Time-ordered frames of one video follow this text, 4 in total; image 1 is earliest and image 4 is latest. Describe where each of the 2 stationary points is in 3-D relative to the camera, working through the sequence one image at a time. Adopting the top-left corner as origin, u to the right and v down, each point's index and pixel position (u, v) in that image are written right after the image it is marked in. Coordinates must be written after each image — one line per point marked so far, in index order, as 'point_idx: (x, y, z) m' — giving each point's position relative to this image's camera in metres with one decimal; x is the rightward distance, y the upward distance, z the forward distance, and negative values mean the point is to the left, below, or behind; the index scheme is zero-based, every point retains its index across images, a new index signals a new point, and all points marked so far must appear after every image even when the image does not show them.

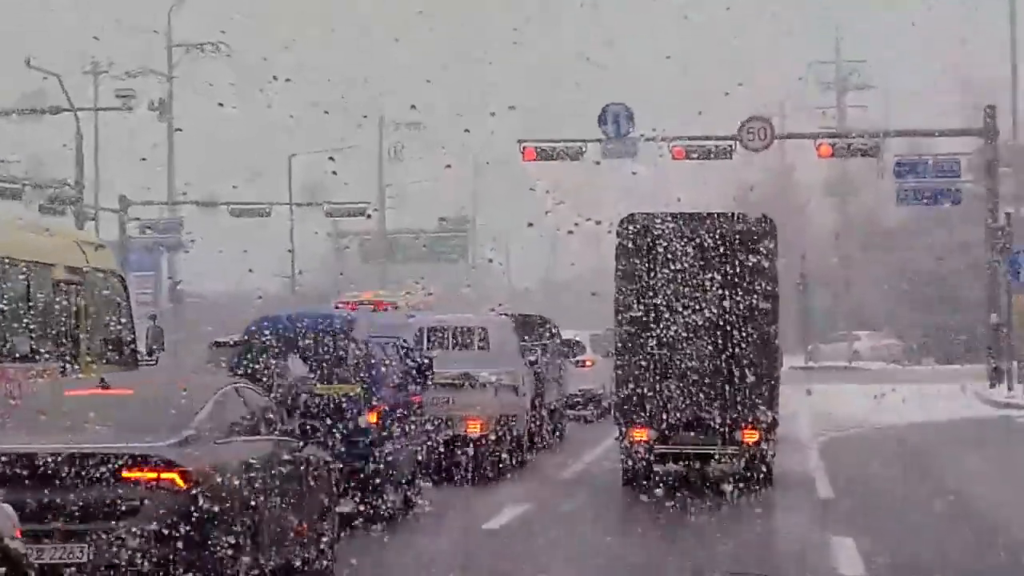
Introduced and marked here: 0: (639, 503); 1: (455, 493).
0: (+0.7, -1.1, +14.2) m
1: (-0.3, -1.1, +14.4) m
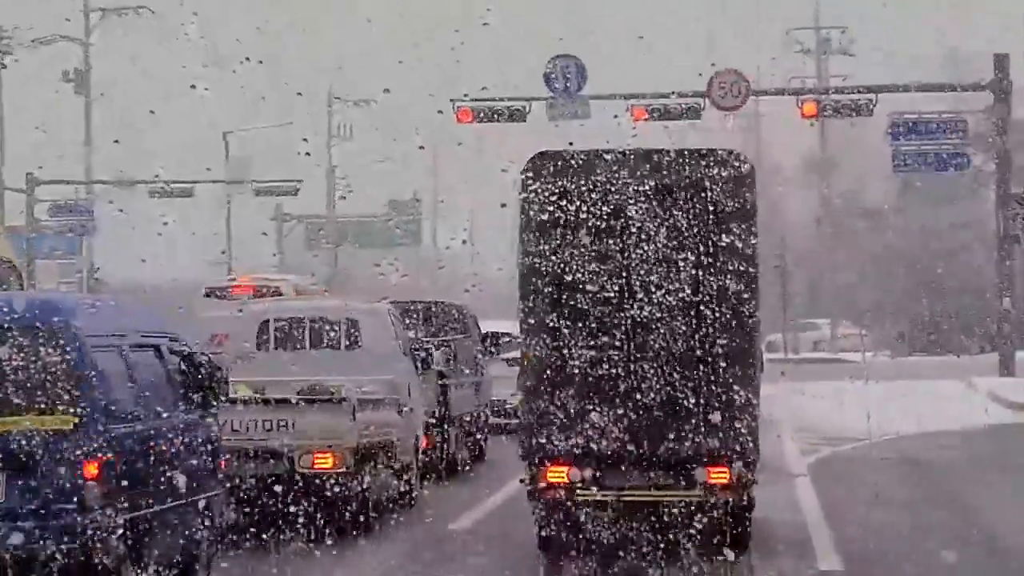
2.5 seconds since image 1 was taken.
0: (+0.2, -1.0, +10.0) m
1: (-0.8, -1.0, +10.2) m
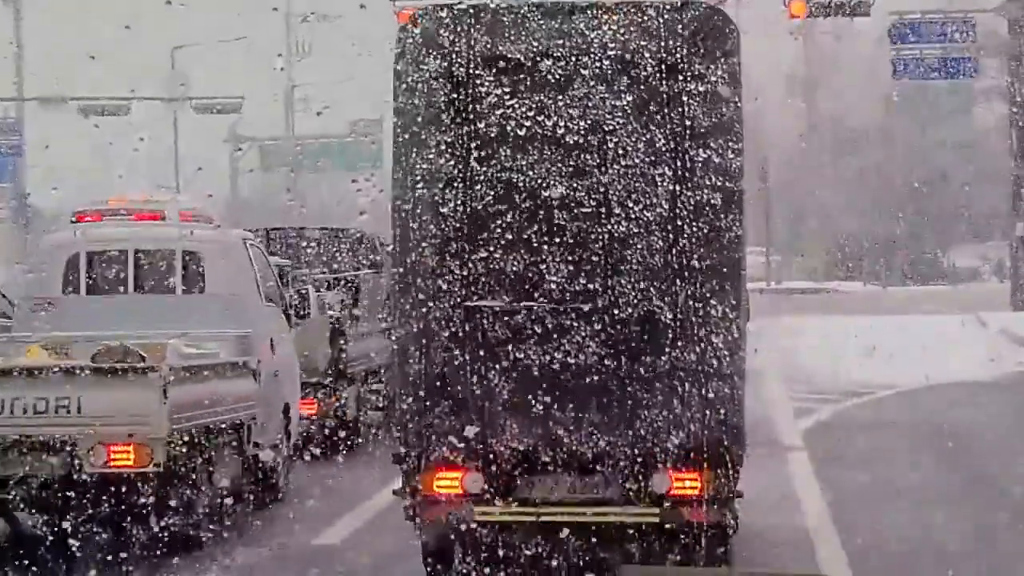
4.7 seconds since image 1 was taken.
0: (-0.1, -0.8, +7.1) m
1: (-1.1, -0.8, +7.3) m
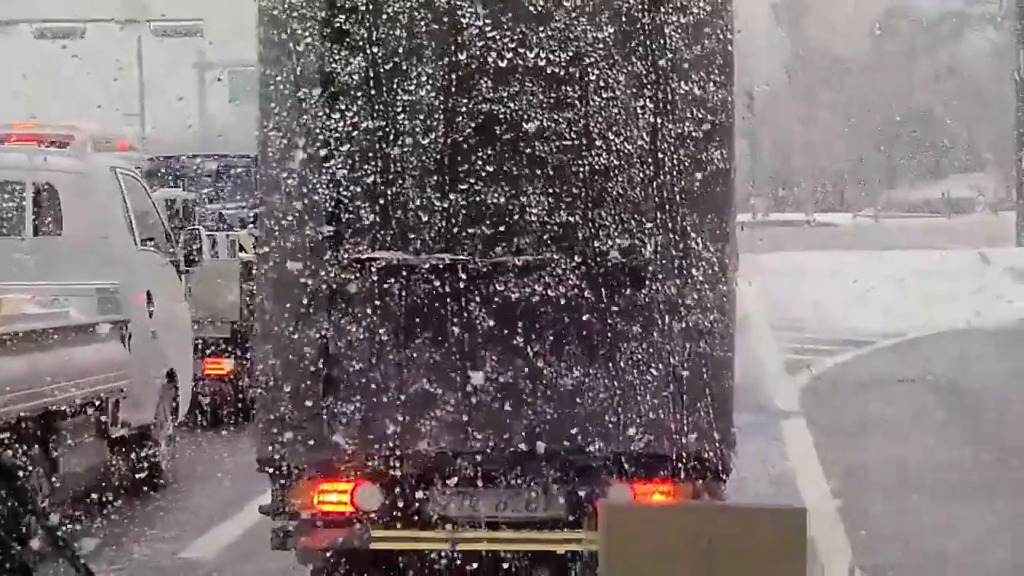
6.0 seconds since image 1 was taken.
0: (-0.3, -0.7, +5.5) m
1: (-1.3, -0.7, +5.7) m
